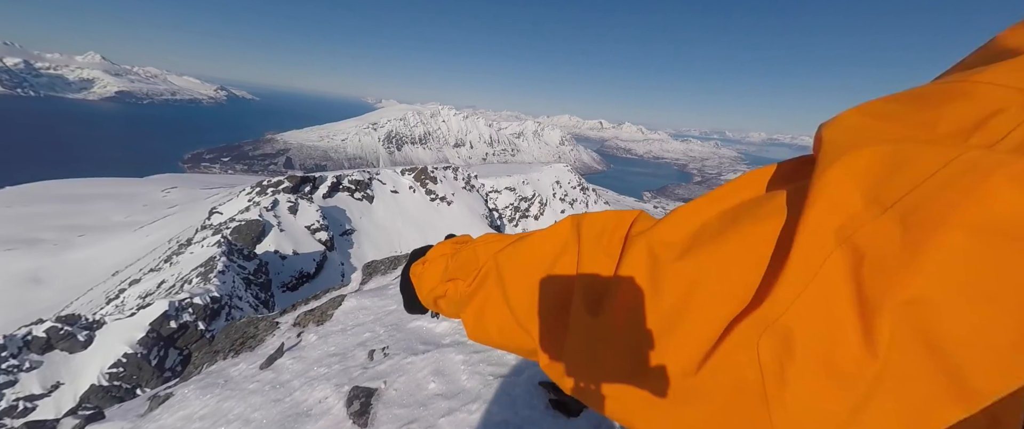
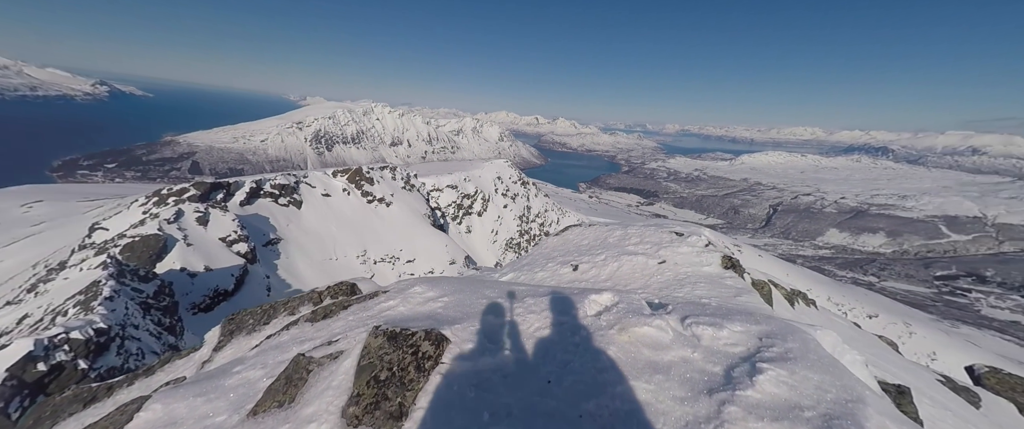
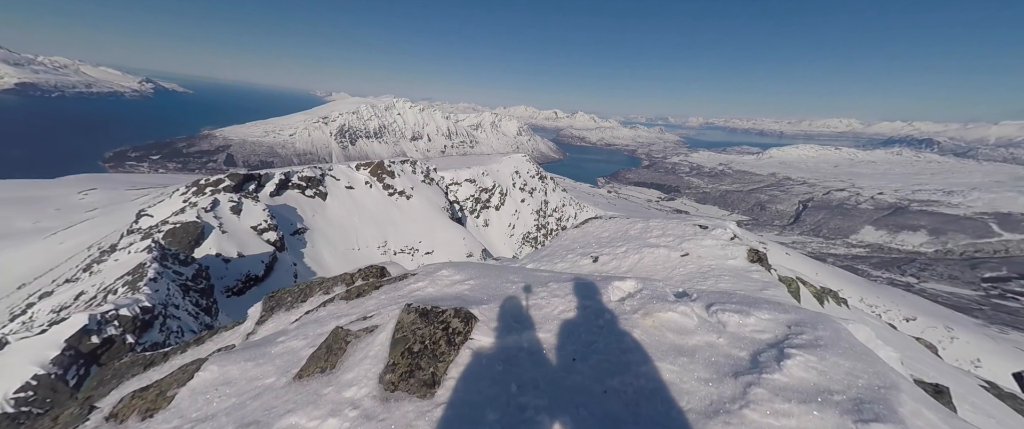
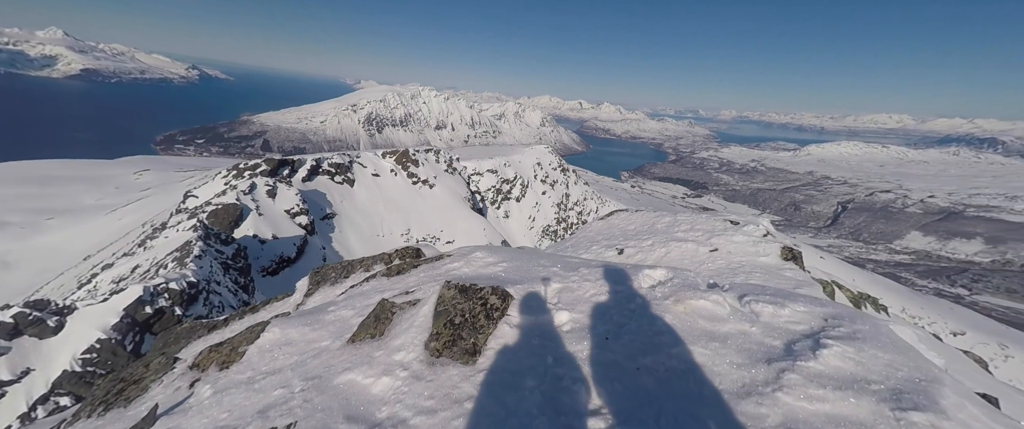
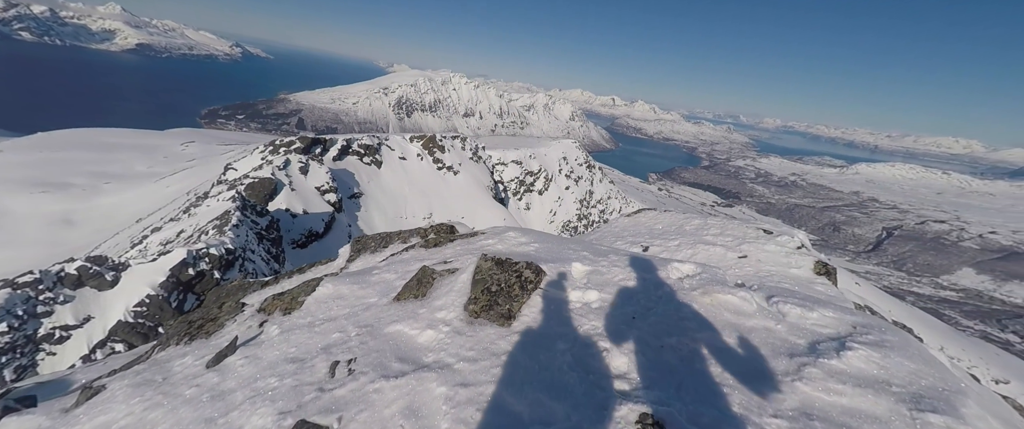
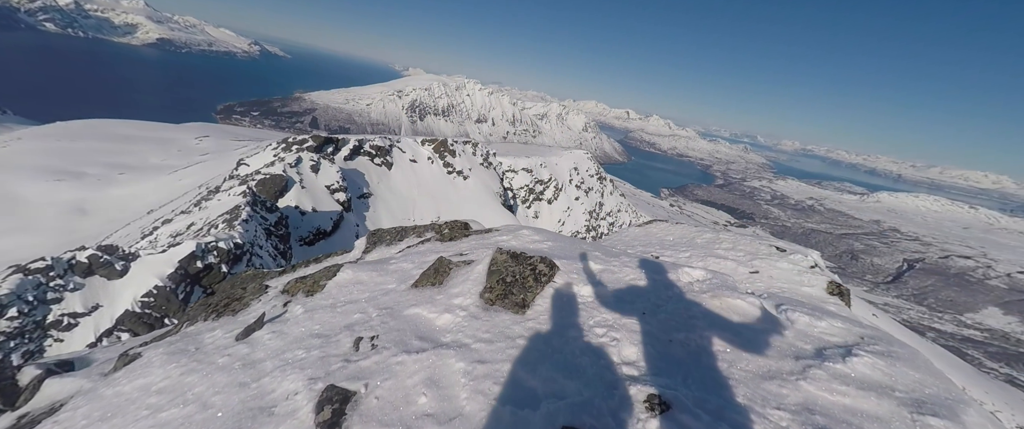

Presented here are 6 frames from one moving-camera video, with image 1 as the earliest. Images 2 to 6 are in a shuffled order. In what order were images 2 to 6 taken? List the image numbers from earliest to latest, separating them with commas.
6, 5, 4, 3, 2
